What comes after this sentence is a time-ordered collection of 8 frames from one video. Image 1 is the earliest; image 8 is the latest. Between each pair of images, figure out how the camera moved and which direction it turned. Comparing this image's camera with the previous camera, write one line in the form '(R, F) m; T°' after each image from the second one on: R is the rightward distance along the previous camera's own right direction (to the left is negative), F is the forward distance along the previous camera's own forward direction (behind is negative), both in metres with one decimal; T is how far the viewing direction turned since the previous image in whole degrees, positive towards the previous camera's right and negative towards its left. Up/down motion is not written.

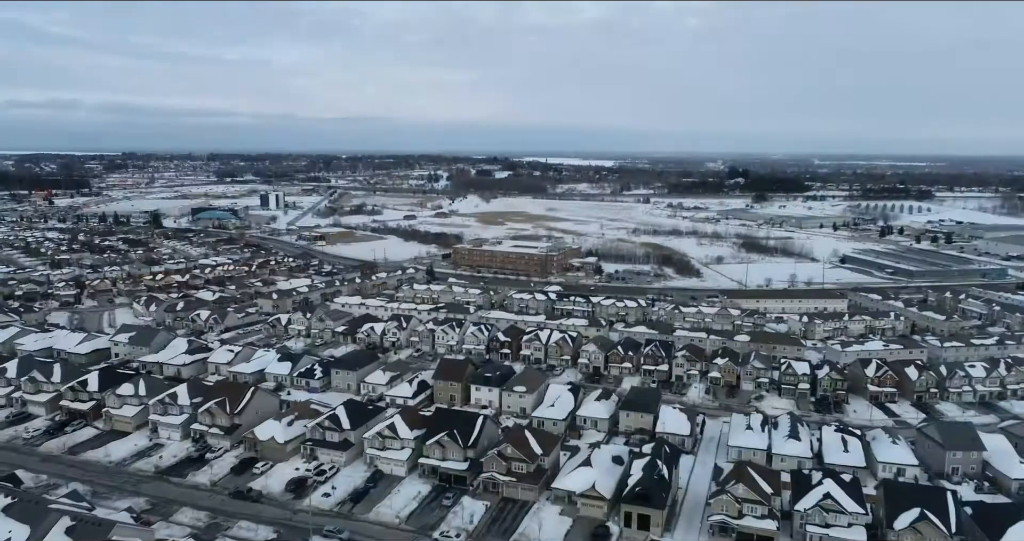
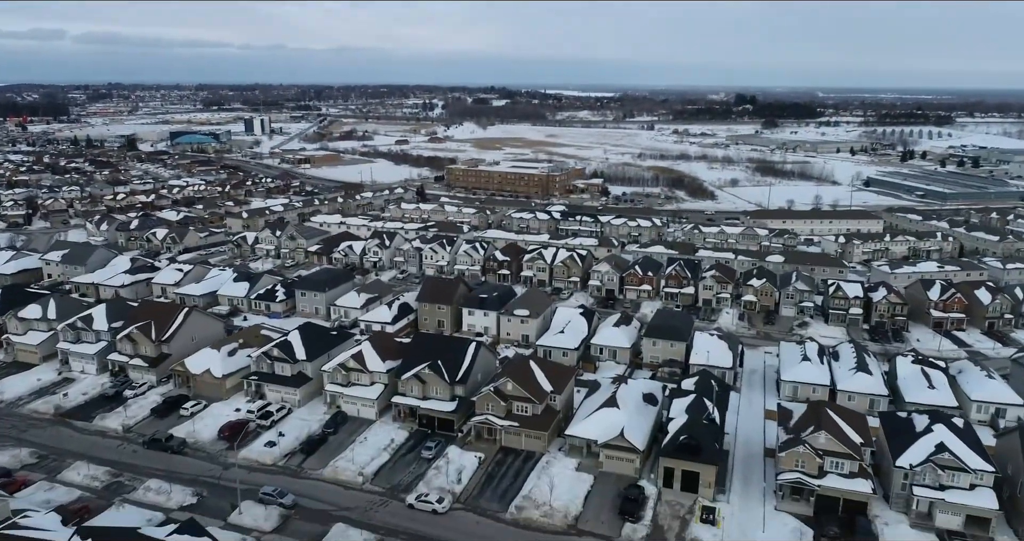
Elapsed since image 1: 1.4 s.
(-0.2, +10.7) m; 0°
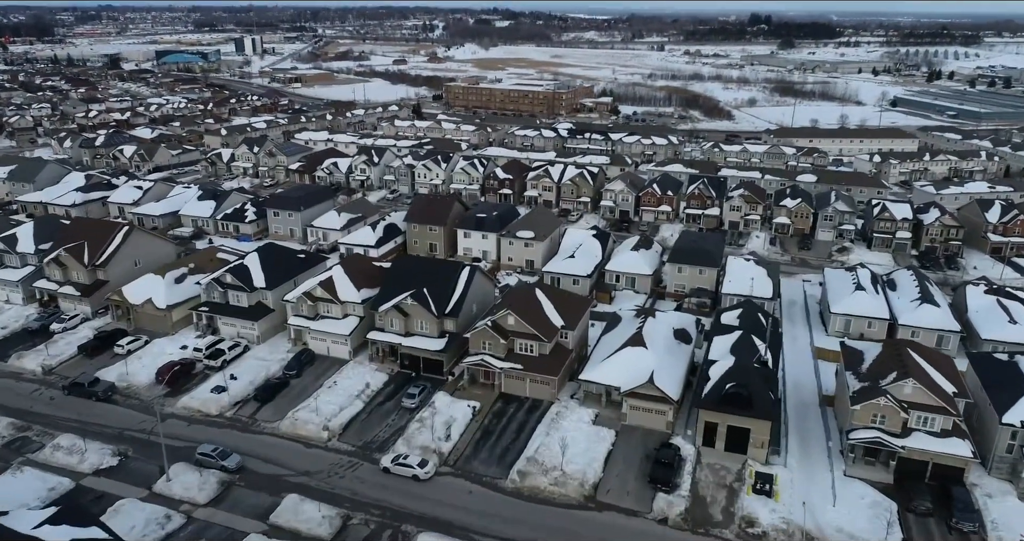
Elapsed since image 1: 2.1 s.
(0.0, +6.5) m; 0°
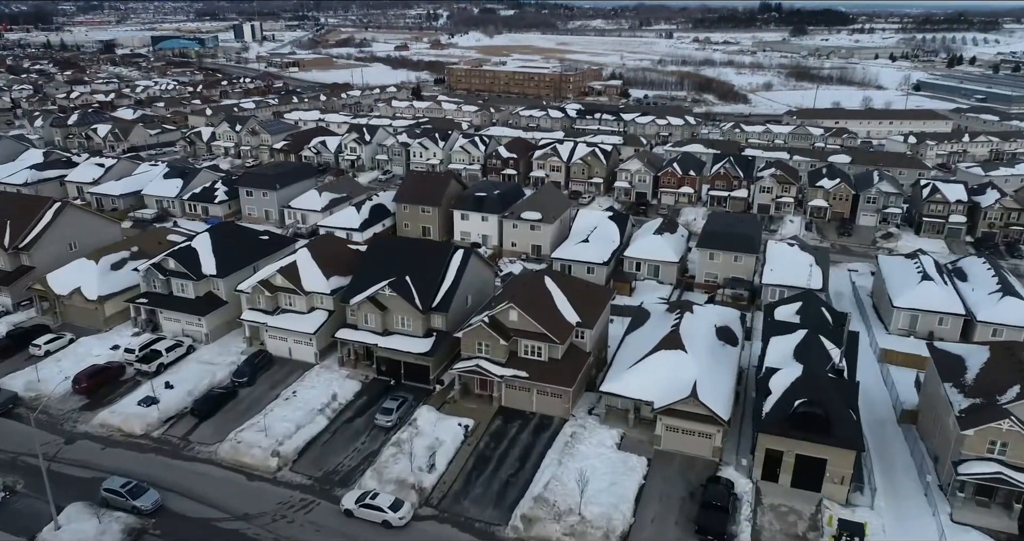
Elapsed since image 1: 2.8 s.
(+0.1, +5.4) m; 0°
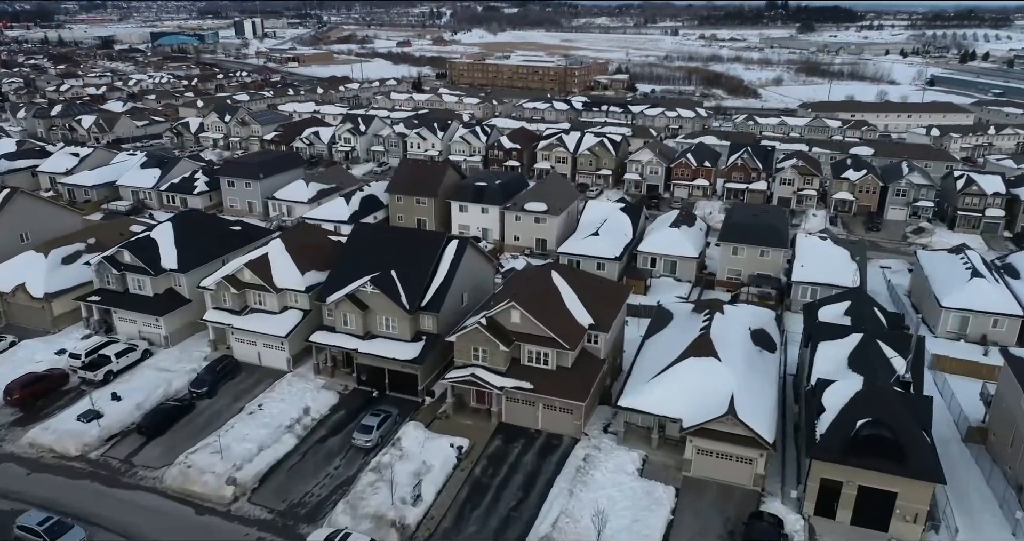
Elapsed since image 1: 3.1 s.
(0.0, +3.1) m; 0°
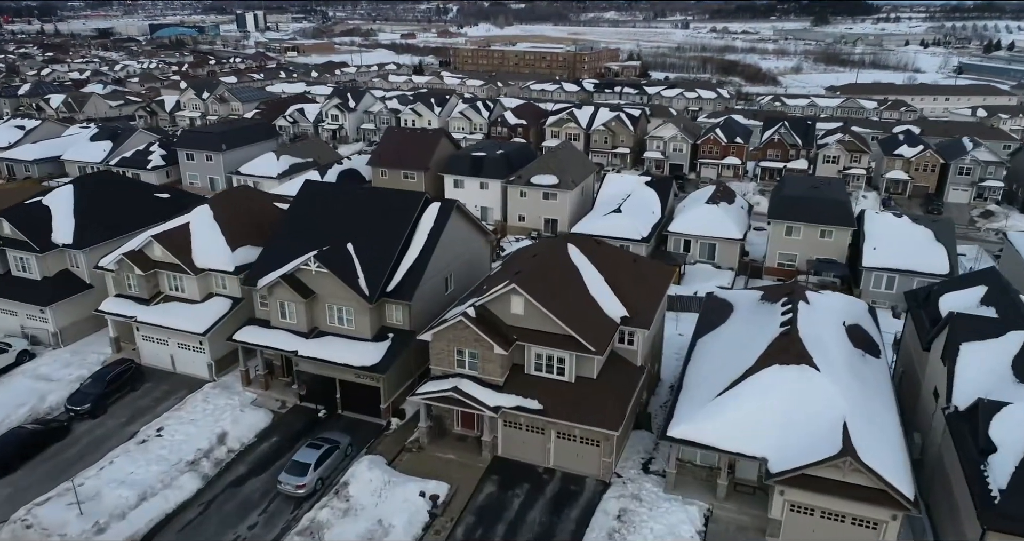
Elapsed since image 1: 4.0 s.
(+0.1, +5.4) m; -1°
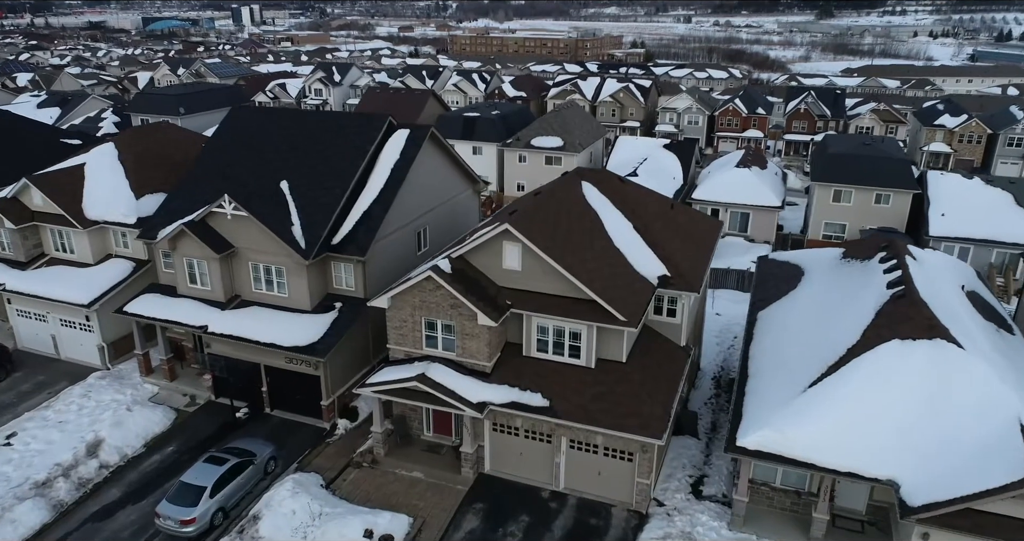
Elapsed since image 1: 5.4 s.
(+0.1, +3.8) m; 0°
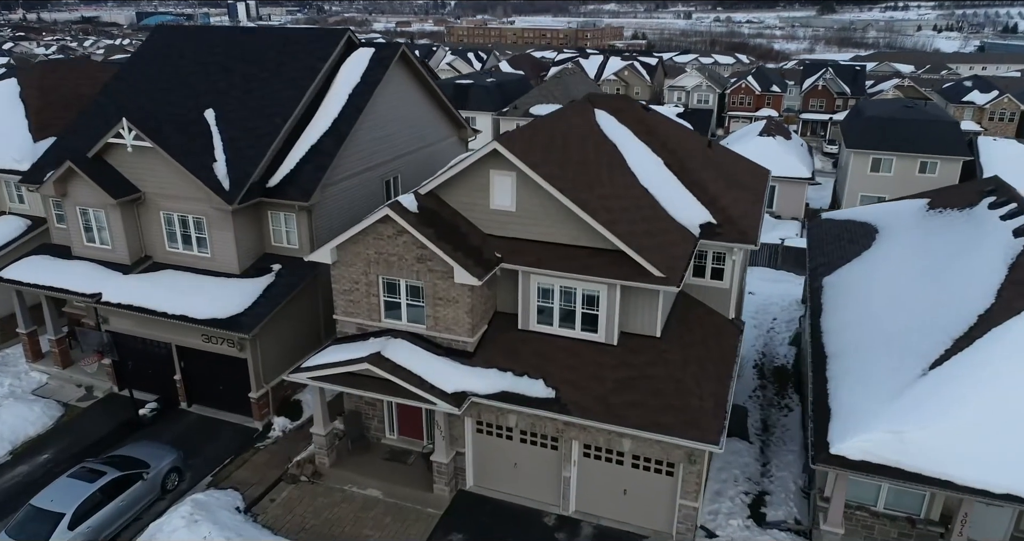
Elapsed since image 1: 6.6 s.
(+0.1, +2.4) m; 0°
